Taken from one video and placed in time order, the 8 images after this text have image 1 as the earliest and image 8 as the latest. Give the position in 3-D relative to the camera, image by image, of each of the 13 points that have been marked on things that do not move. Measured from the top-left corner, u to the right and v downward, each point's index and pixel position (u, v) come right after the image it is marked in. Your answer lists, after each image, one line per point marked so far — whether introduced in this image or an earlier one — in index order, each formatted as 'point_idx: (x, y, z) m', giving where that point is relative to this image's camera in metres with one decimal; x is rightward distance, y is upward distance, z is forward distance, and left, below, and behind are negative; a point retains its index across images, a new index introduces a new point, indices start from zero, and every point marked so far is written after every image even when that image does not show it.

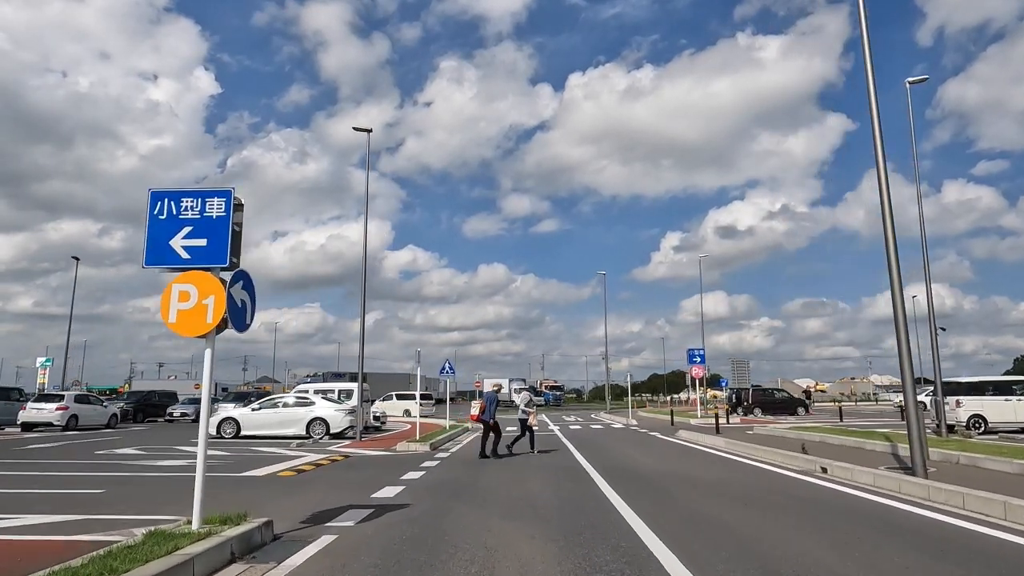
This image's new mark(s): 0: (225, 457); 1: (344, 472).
0: (-8.0, -4.7, +18.2) m
1: (-3.5, -4.0, +14.1) m
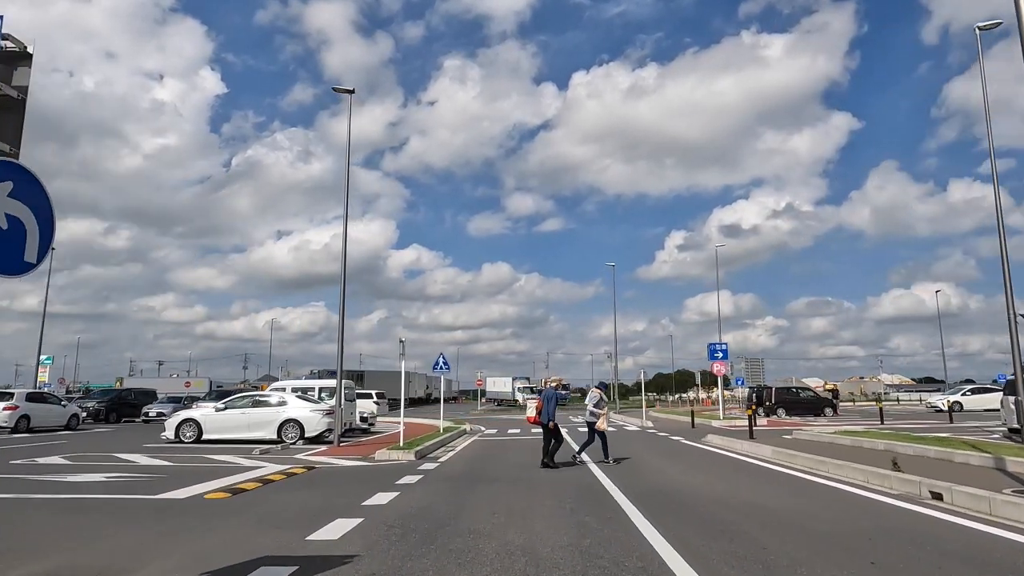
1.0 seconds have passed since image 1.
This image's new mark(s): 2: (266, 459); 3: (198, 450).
0: (-8.0, -4.1, +15.0) m
1: (-3.5, -3.4, +10.9) m
2: (-6.4, -4.4, +16.7) m
3: (-9.0, -4.7, +18.7) m
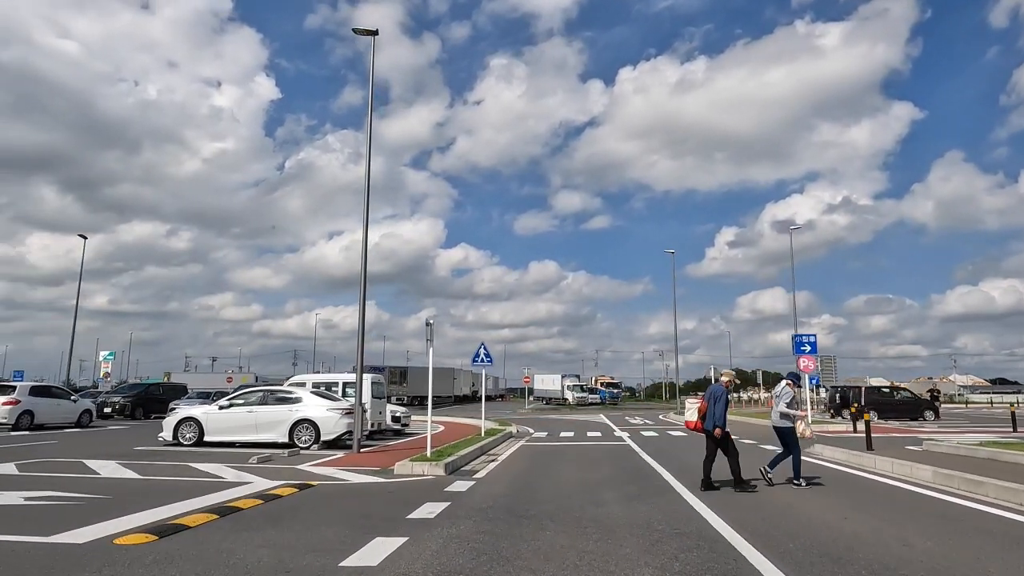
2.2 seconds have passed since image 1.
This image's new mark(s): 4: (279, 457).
0: (-6.9, -3.5, +11.8) m
1: (-2.8, -2.8, +7.4) m
2: (-5.2, -3.7, +13.4) m
3: (-7.7, -4.0, +15.5) m
4: (-5.5, -4.0, +15.4) m
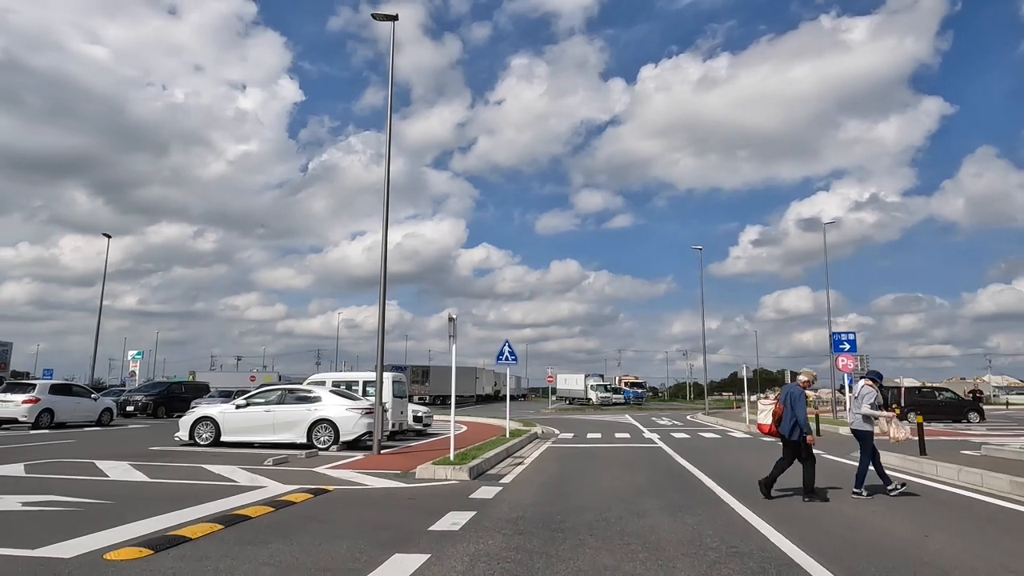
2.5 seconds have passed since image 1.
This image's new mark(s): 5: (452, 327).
0: (-6.4, -3.4, +11.2) m
1: (-2.5, -2.6, +6.6) m
2: (-4.7, -3.6, +12.7) m
3: (-7.1, -3.9, +14.9) m
4: (-4.9, -3.8, +14.8) m
5: (-1.4, -0.9, +14.8) m
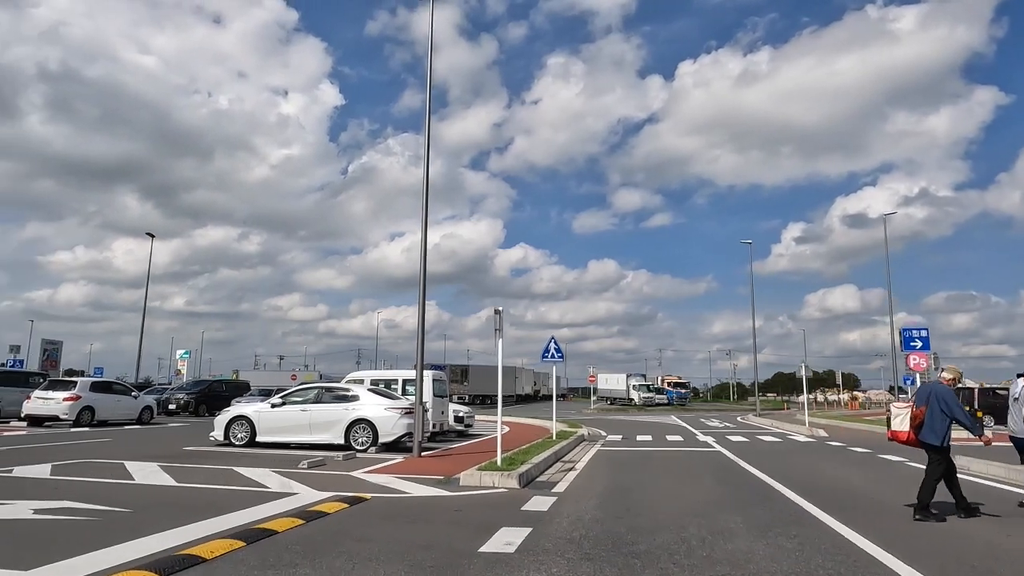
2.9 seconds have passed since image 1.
0: (-5.6, -3.2, +10.4) m
1: (-1.9, -2.4, +5.6) m
2: (-3.7, -3.4, +11.8) m
3: (-6.0, -3.7, +14.2) m
4: (-3.8, -3.7, +13.9) m
5: (-0.3, -0.7, +13.7) m
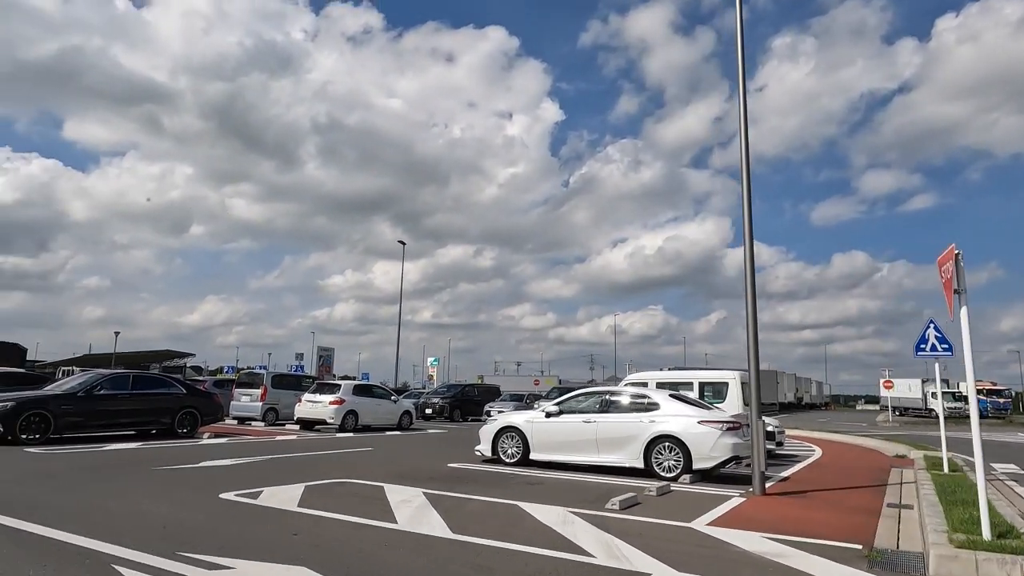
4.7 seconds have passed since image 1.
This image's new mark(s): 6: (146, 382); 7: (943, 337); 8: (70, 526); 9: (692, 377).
0: (-0.9, -2.7, +7.0) m
1: (+1.0, -1.8, +1.3) m
2: (+1.4, -2.8, +7.7) m
3: (0.0, -3.3, +10.7) m
4: (+2.0, -3.1, +9.7) m
5: (+5.1, 0.0, +8.4) m
6: (-10.0, -2.6, +17.9) m
7: (+8.6, -1.0, +13.2) m
8: (-5.1, -2.7, +7.5) m
9: (+4.5, -2.2, +16.2) m
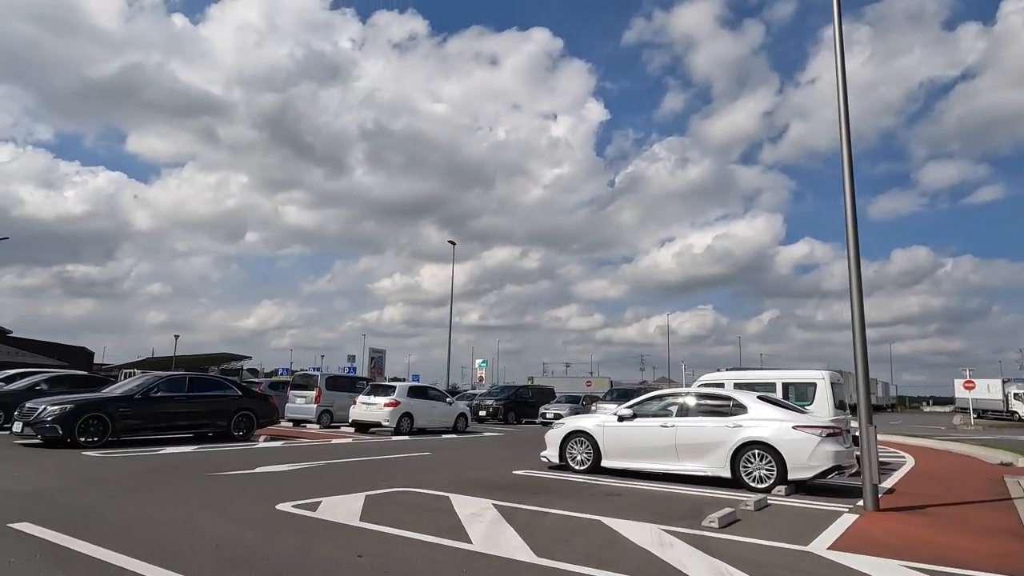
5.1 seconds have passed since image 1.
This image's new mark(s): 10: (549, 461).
0: (0.0, -2.6, +6.1) m
1: (+1.4, -1.6, +0.3) m
2: (+2.3, -2.7, +6.7) m
3: (+1.2, -3.1, +9.7) m
4: (+3.1, -2.9, +8.6) m
5: (+6.0, +0.2, +7.1) m
6: (-8.4, -2.6, +17.6) m
7: (+9.9, -0.7, +11.6) m
8: (-4.2, -2.7, +6.9) m
9: (+6.0, -2.0, +14.9) m
10: (+0.7, -3.5, +13.3) m
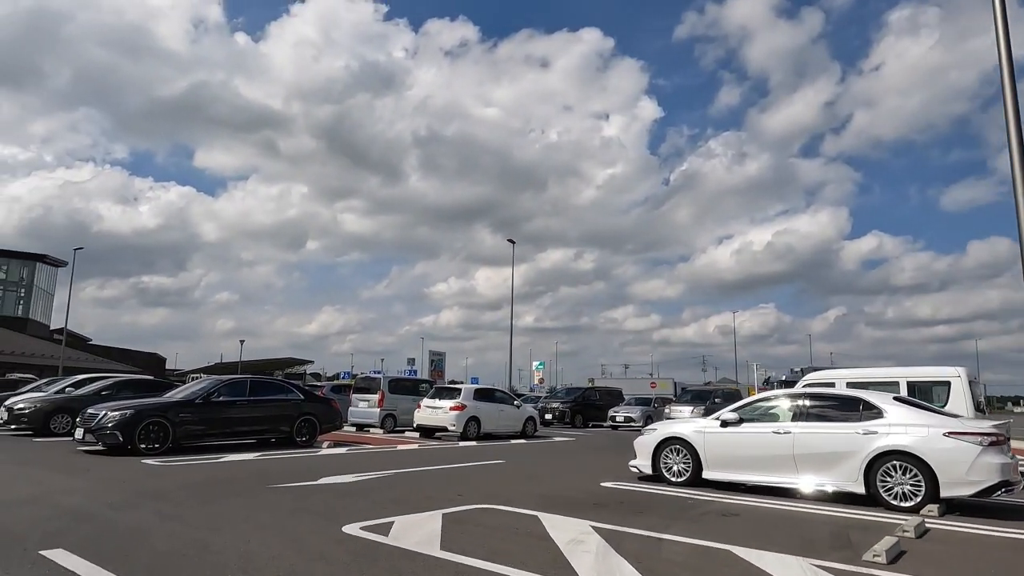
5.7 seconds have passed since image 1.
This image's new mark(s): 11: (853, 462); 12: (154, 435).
0: (+1.0, -2.4, +4.7) m
1: (+1.9, -1.4, -1.2) m
2: (+3.3, -2.4, +5.1) m
3: (+2.4, -2.9, +8.2) m
4: (+4.2, -2.7, +6.9) m
5: (+7.0, +0.6, +5.2) m
6: (-6.4, -2.6, +16.9) m
7: (+11.2, -0.3, +9.4) m
8: (-3.1, -2.5, +5.9) m
9: (+7.6, -1.7, +13.0) m
10: (+2.3, -3.3, +11.9) m
11: (+4.9, -2.5, +9.5) m
12: (-8.1, -3.3, +14.8) m
